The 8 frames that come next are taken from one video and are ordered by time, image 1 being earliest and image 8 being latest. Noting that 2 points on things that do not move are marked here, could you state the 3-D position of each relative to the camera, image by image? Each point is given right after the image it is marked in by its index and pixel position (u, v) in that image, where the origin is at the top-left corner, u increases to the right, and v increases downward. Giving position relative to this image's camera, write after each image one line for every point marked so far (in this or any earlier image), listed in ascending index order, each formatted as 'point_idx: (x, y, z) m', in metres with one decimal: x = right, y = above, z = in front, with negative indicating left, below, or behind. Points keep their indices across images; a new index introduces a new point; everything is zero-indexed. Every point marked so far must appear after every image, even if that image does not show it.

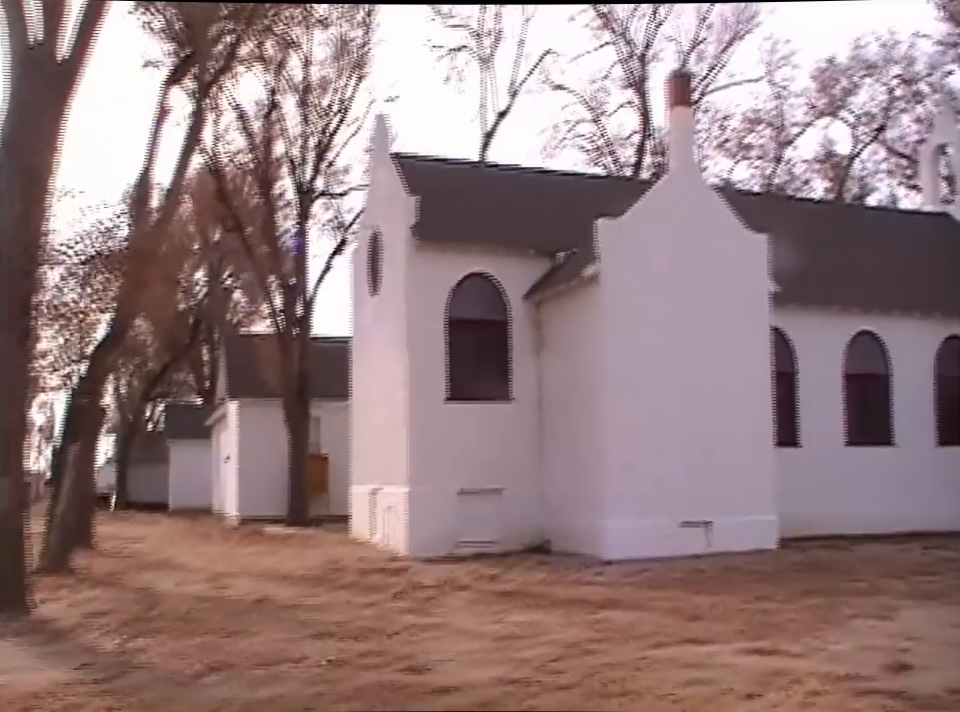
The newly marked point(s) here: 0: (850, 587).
0: (+5.5, -3.4, +15.0) m
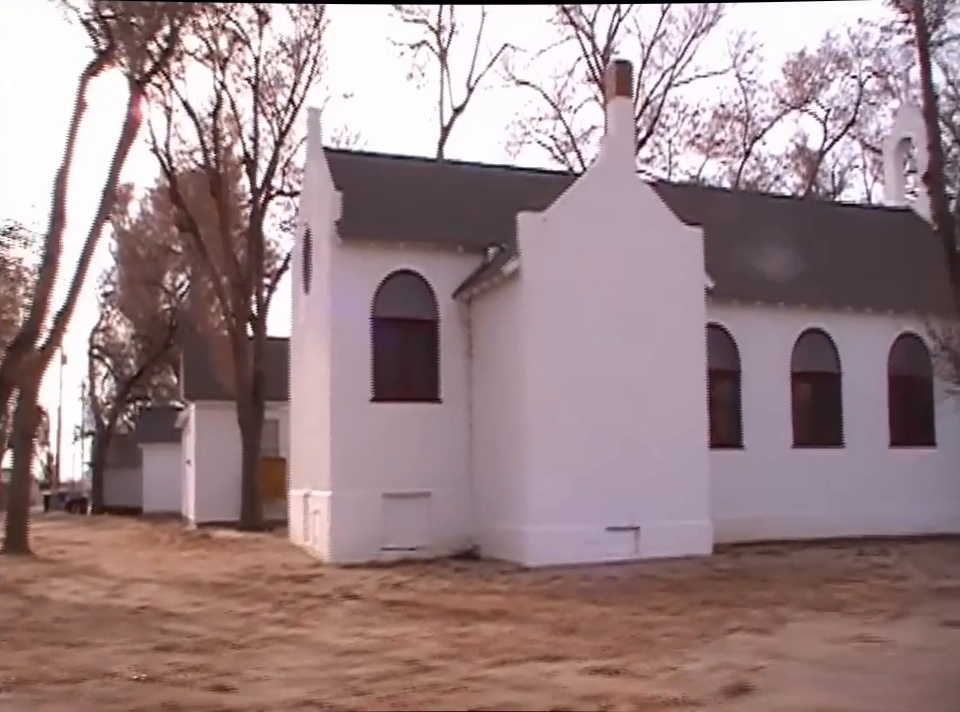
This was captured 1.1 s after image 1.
0: (+3.8, -3.4, +14.2) m
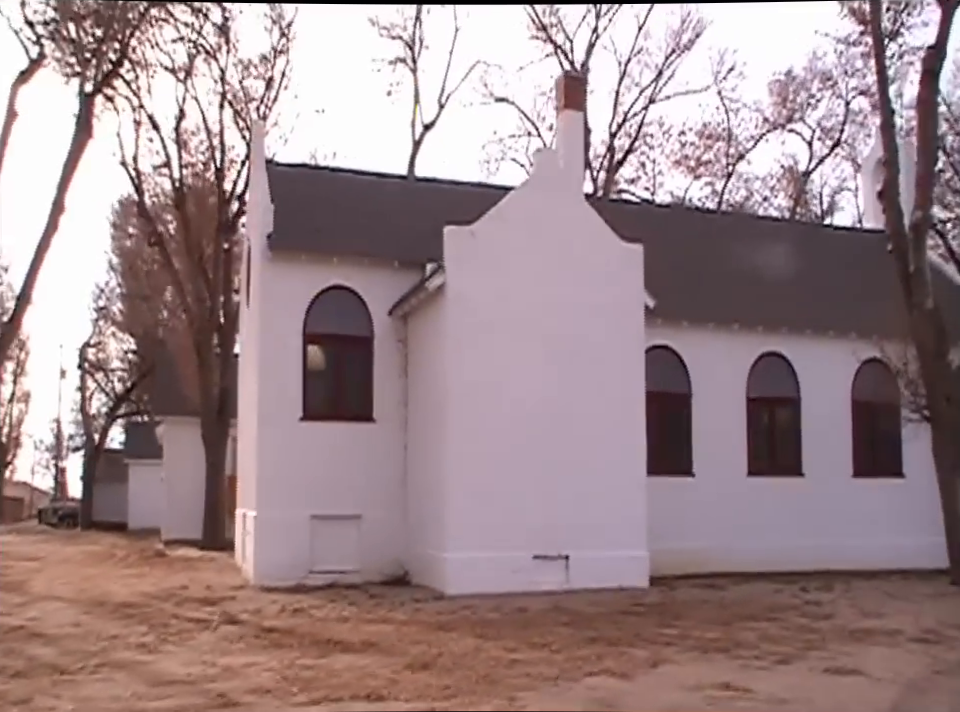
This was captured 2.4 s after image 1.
0: (+2.2, -3.7, +13.3) m
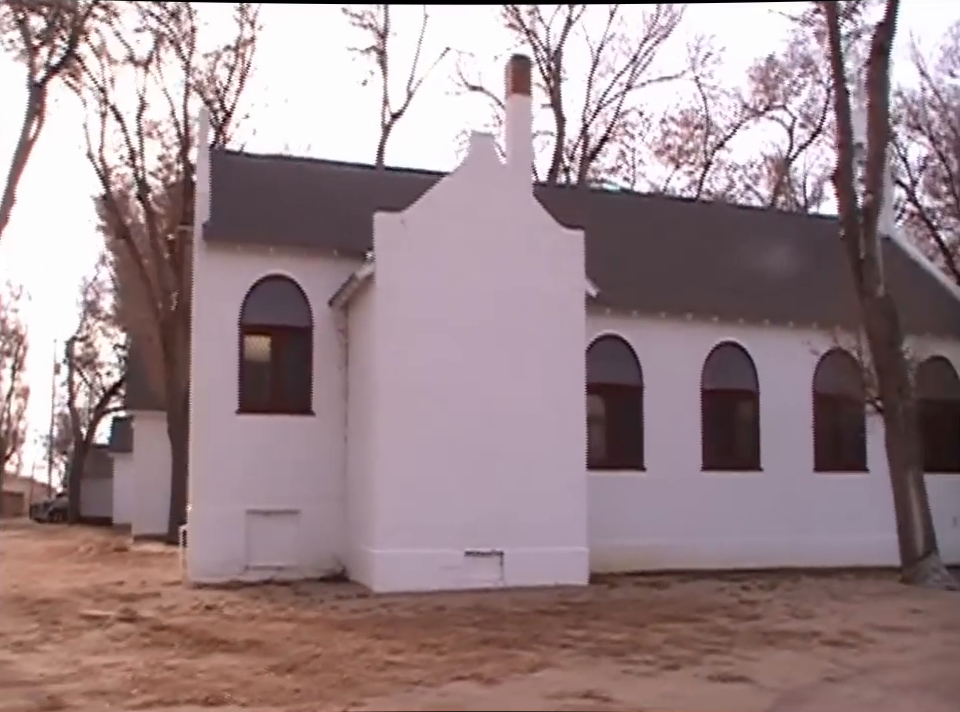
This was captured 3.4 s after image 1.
0: (+0.9, -3.5, +12.7) m
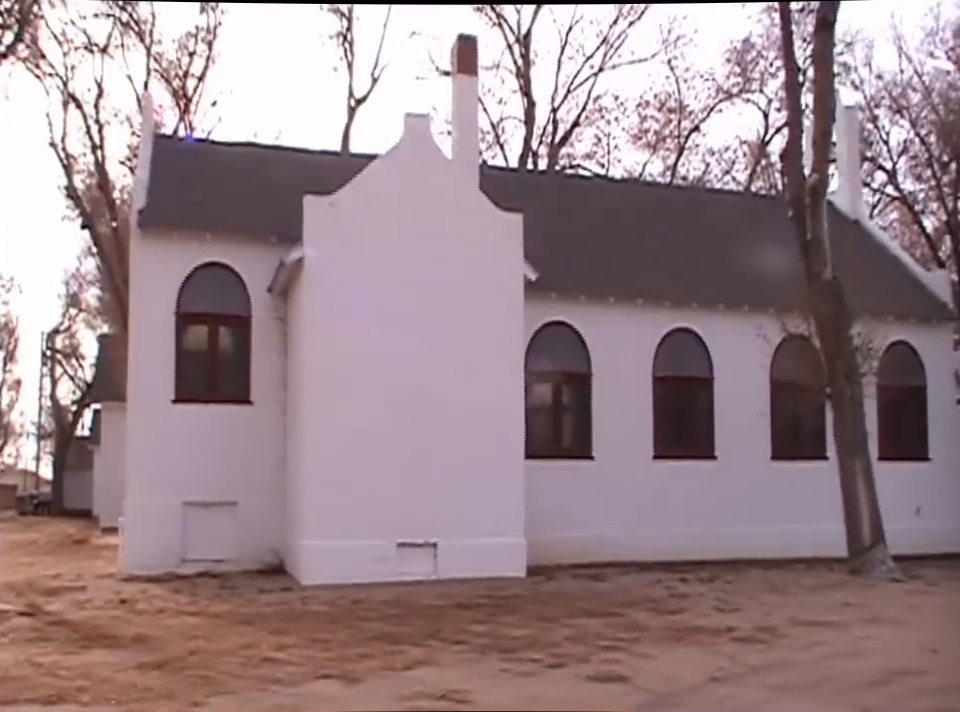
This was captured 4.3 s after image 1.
0: (-0.4, -3.3, +12.3) m
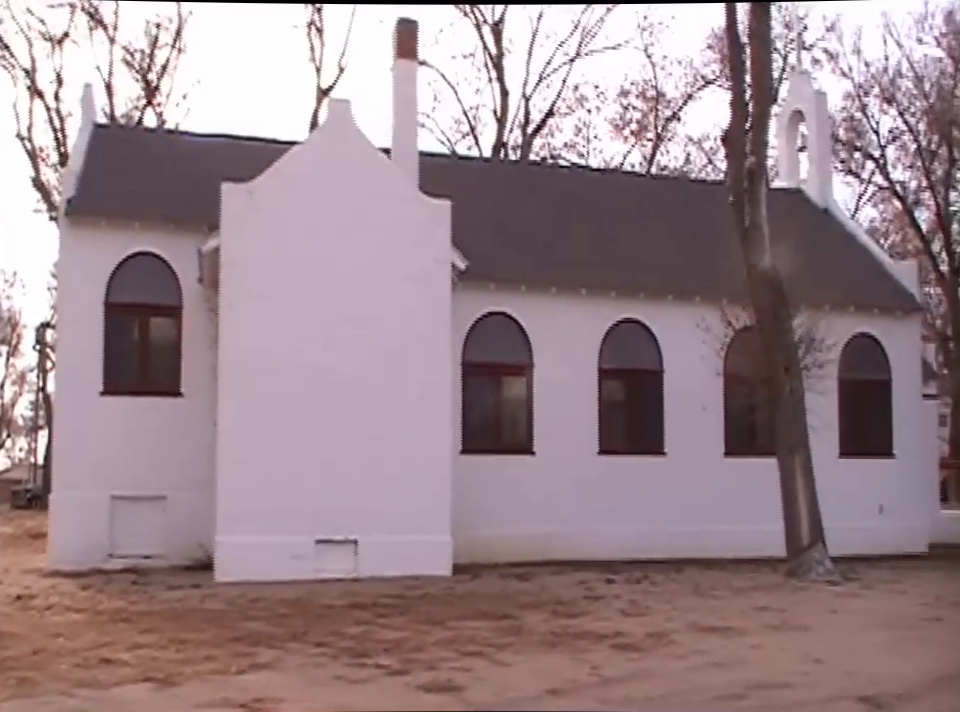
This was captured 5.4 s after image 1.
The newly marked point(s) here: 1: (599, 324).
0: (-1.8, -3.2, +11.7) m
1: (+2.4, +0.6, +20.0) m
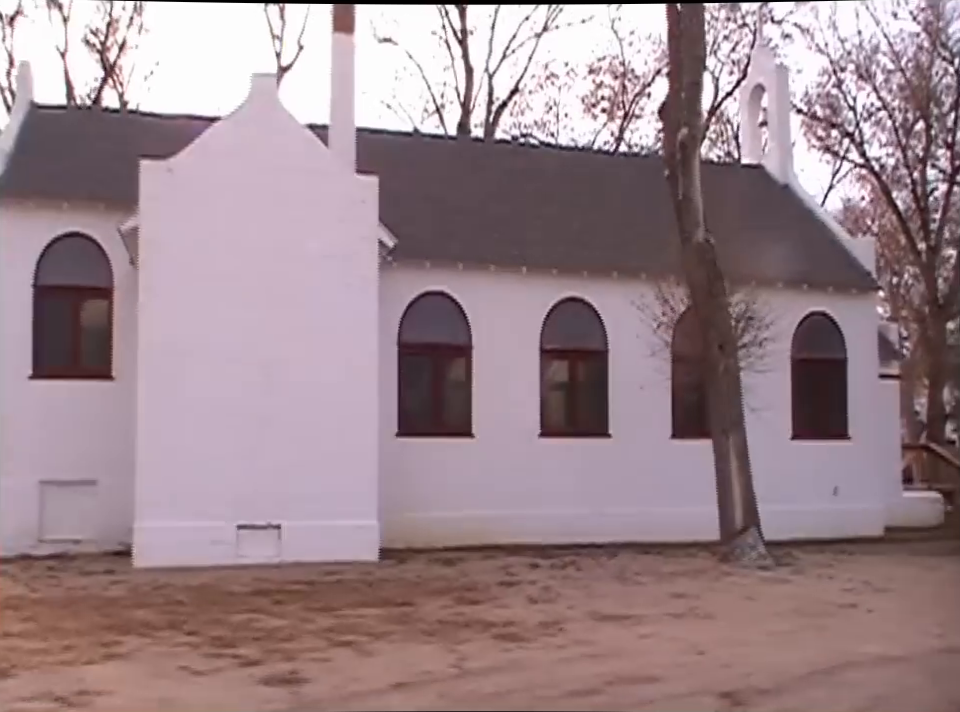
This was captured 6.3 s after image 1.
0: (-3.1, -3.0, +11.4) m
1: (+1.2, +1.0, +19.5) m
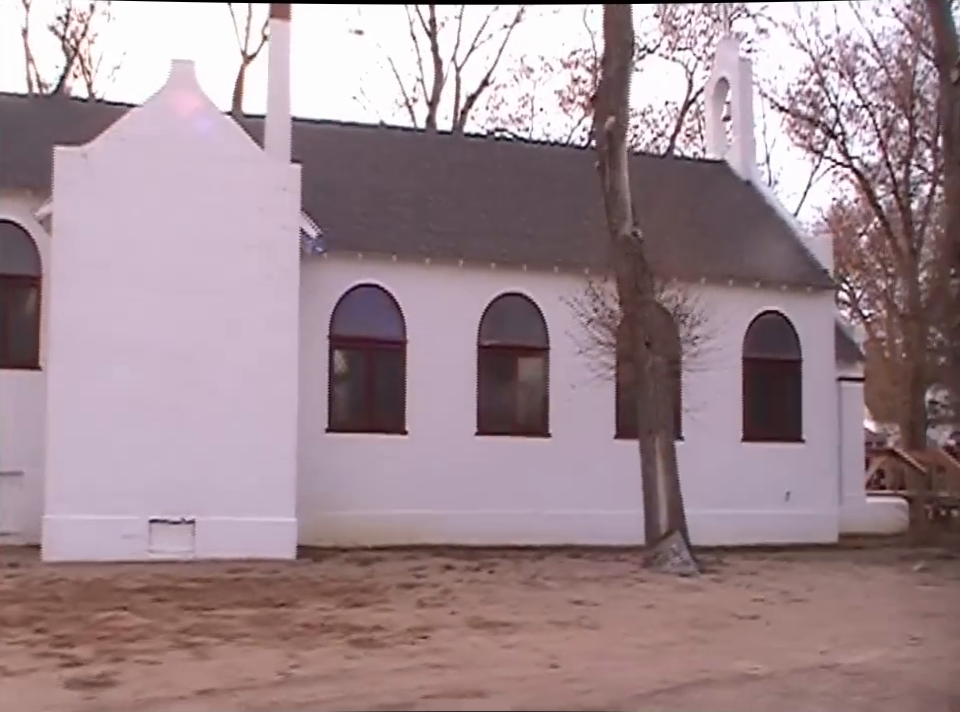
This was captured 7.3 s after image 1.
0: (-4.5, -2.8, +11.0) m
1: (0.0, +1.1, +19.1) m
